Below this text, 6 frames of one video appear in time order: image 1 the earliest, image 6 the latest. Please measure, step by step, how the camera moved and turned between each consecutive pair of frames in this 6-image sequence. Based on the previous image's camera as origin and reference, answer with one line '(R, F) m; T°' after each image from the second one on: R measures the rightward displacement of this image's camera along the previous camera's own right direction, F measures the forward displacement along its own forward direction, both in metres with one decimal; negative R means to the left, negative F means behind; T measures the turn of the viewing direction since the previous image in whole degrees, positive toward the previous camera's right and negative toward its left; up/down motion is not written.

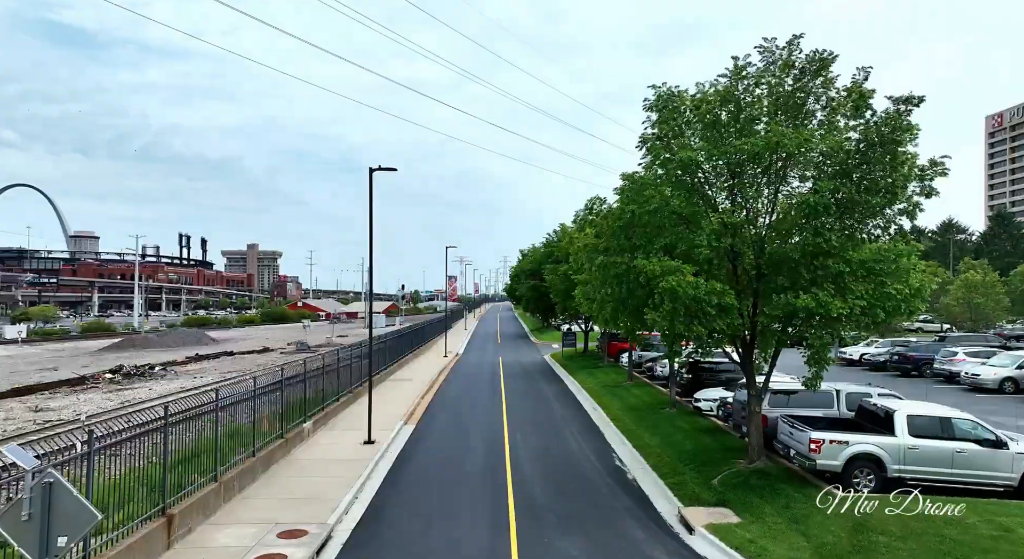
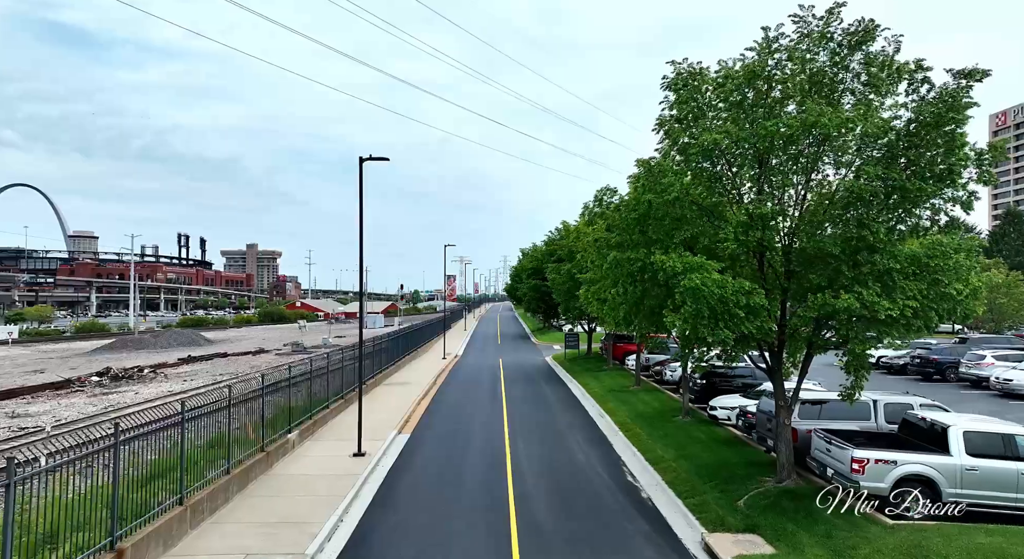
(0.0, +1.2) m; 0°
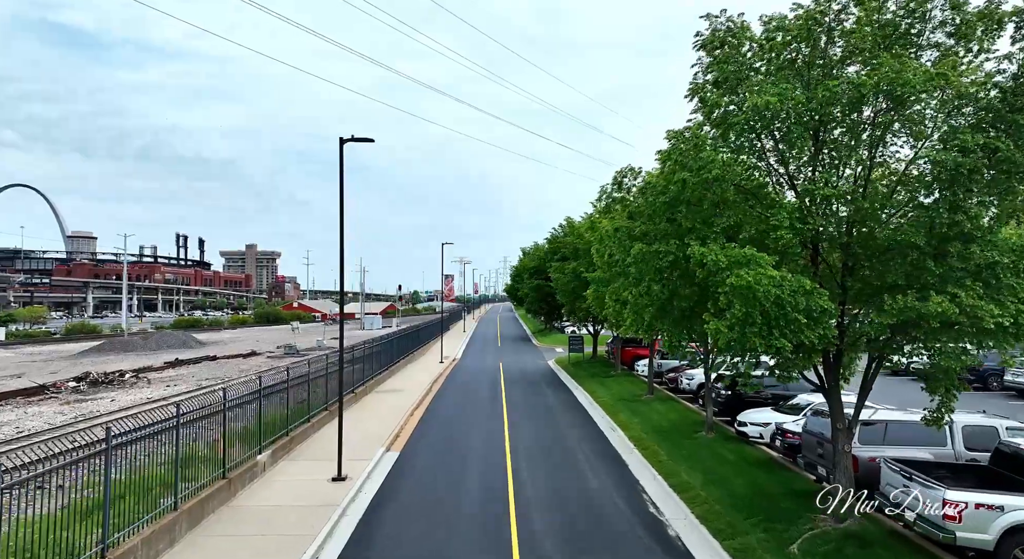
(0.0, +1.9) m; 0°
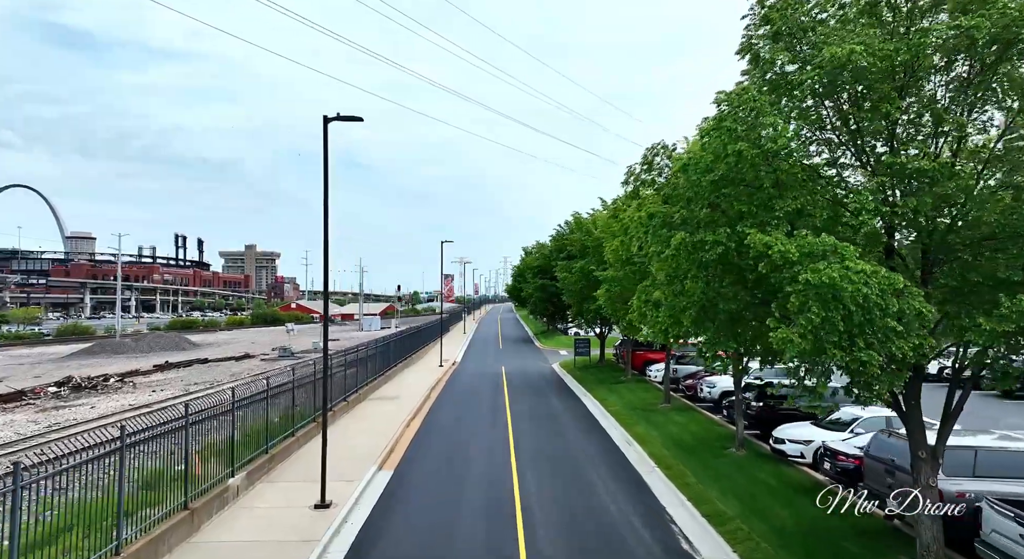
(-0.2, +1.6) m; 0°
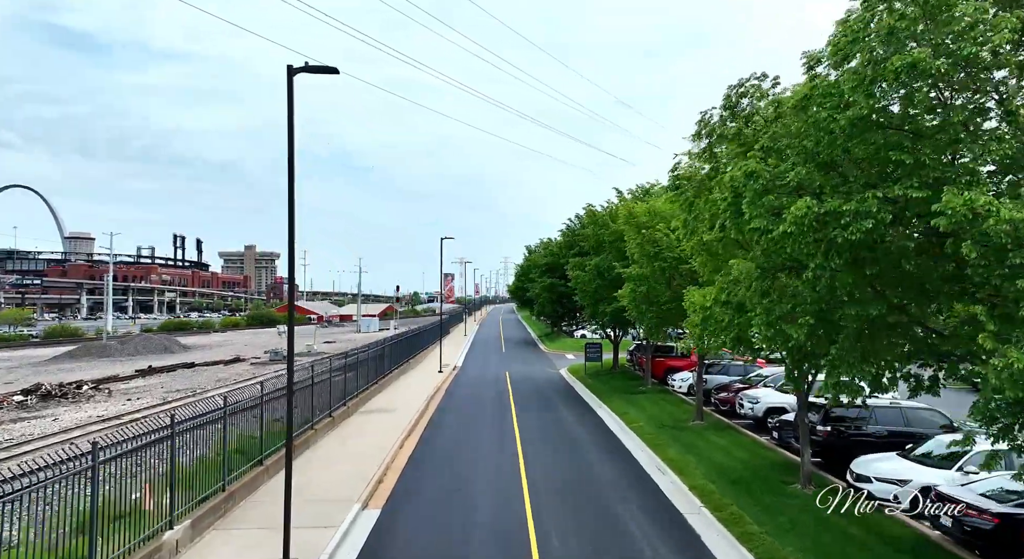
(-0.2, +2.5) m; 0°
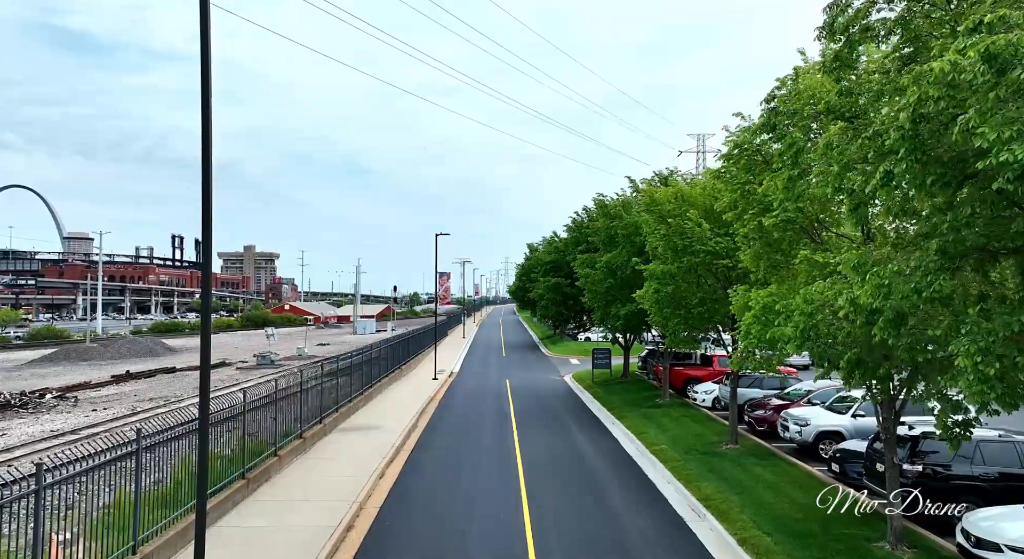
(0.0, +2.6) m; 0°
